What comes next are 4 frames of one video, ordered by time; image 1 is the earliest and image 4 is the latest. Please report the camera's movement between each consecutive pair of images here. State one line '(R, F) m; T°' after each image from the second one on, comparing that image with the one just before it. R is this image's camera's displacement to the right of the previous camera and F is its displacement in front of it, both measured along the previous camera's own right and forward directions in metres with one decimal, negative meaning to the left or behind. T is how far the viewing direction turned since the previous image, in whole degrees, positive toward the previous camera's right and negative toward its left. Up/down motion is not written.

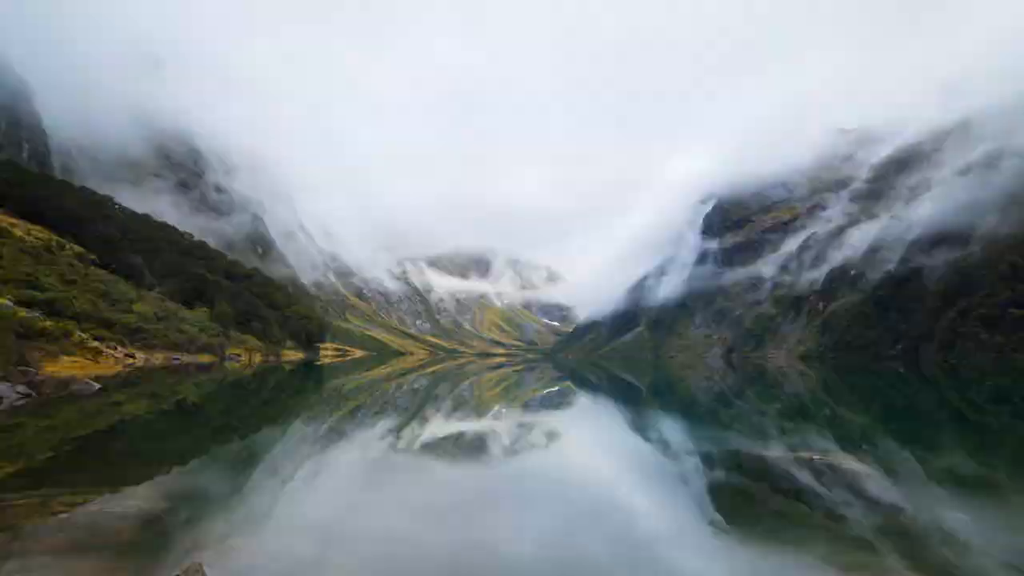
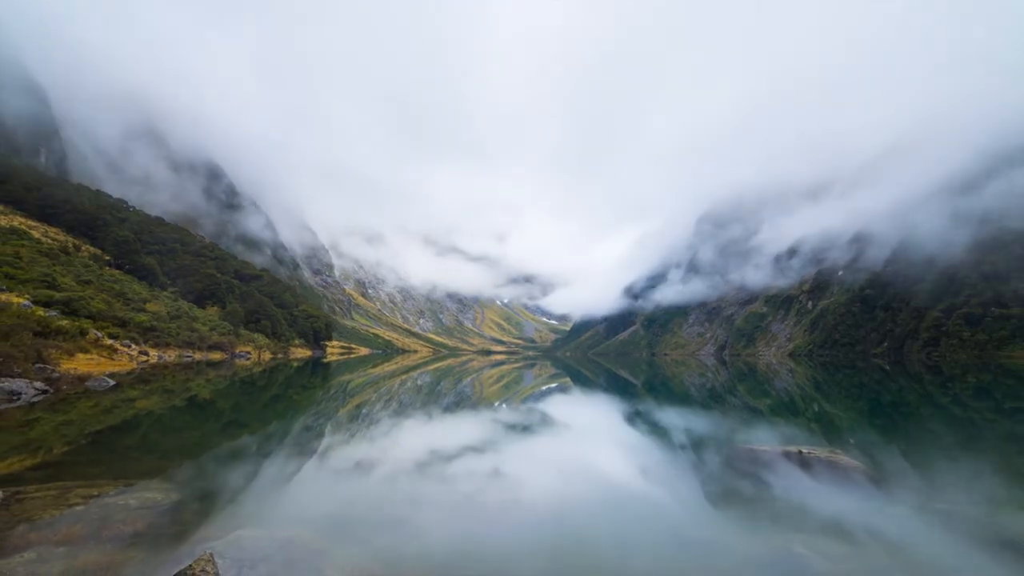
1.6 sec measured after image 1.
(+0.1, -0.9) m; 0°
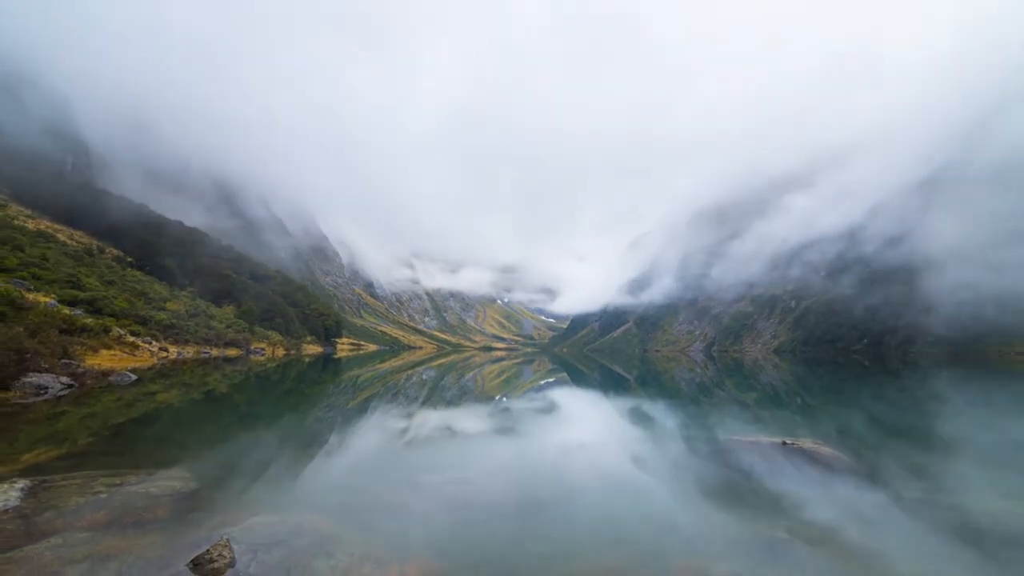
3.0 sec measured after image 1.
(+0.1, -1.5) m; 0°
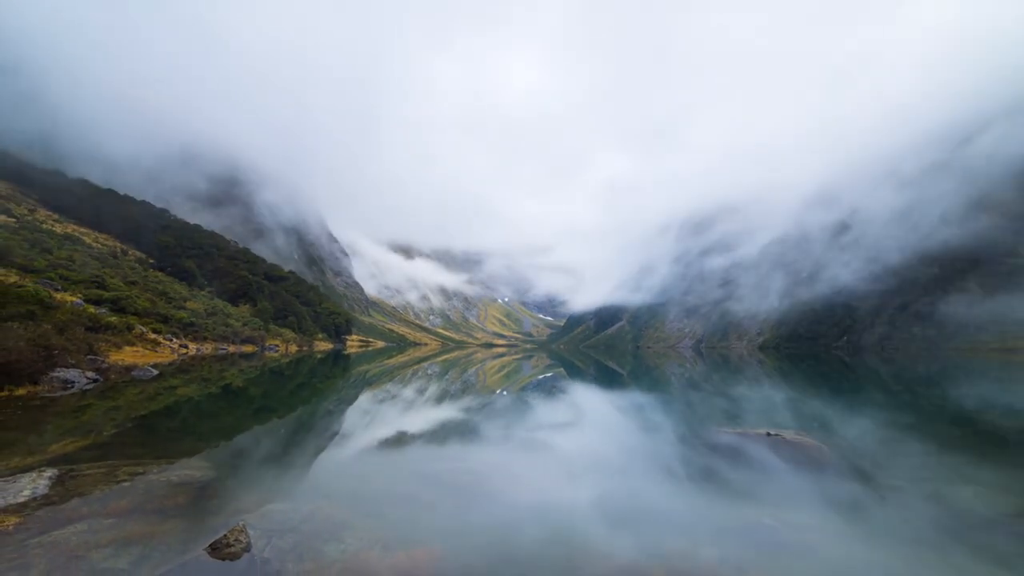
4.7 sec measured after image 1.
(+0.2, -1.7) m; 0°
